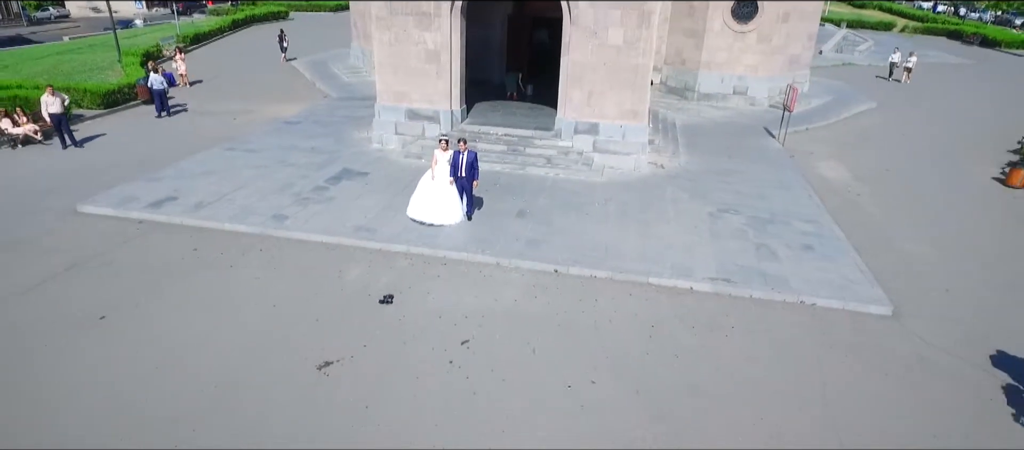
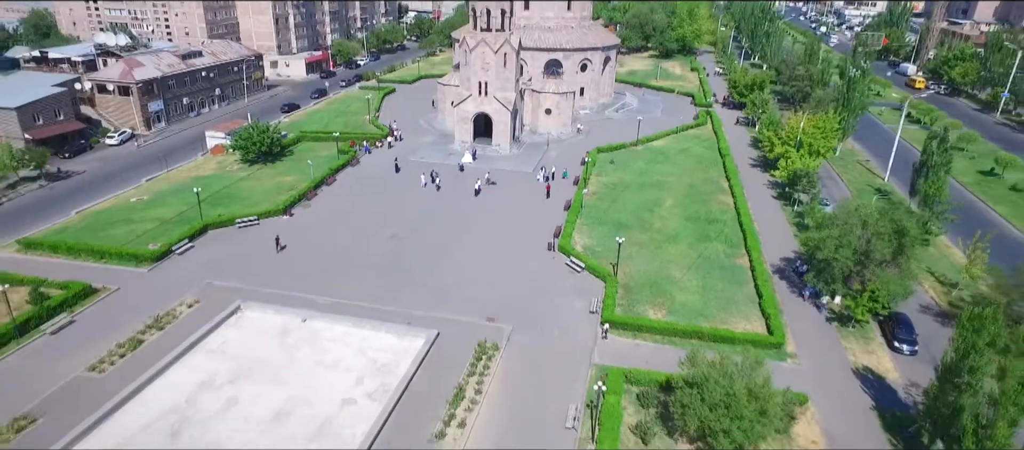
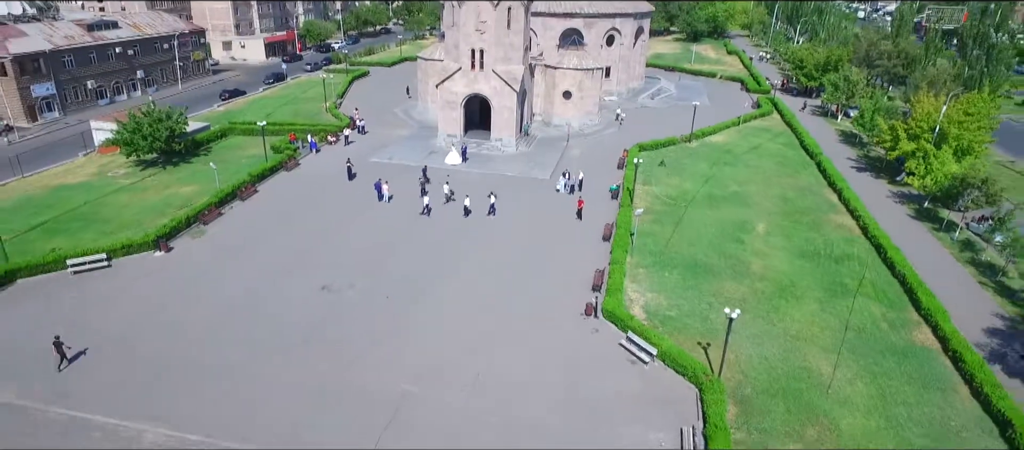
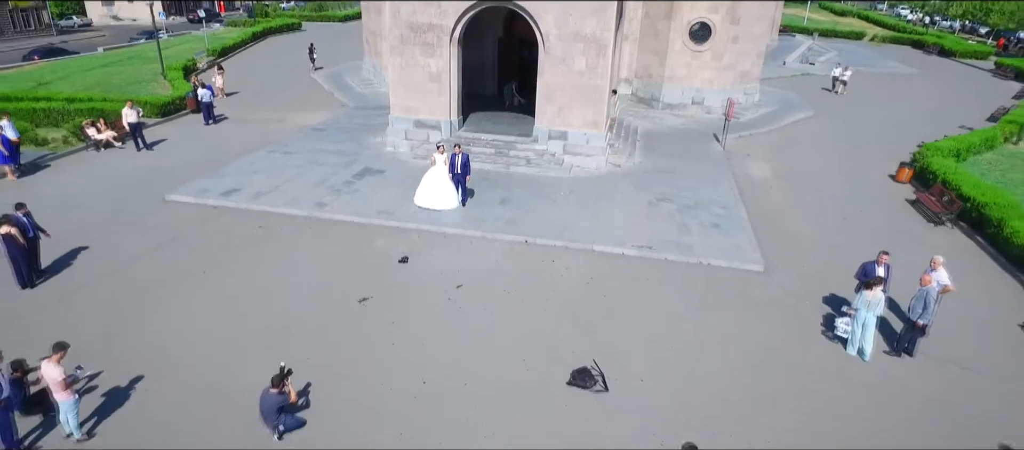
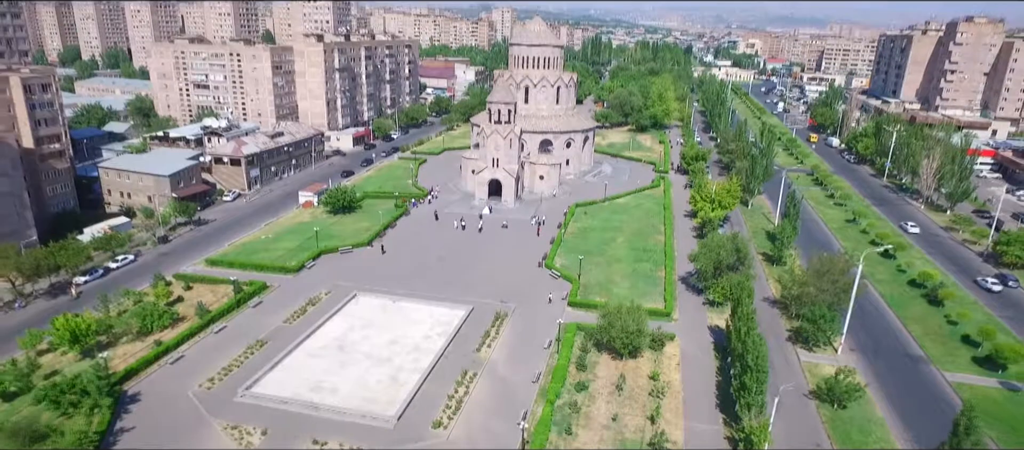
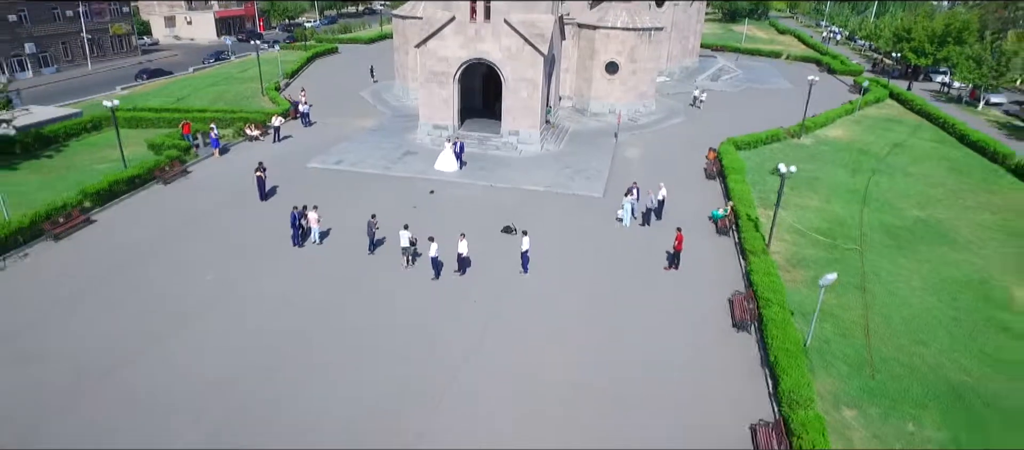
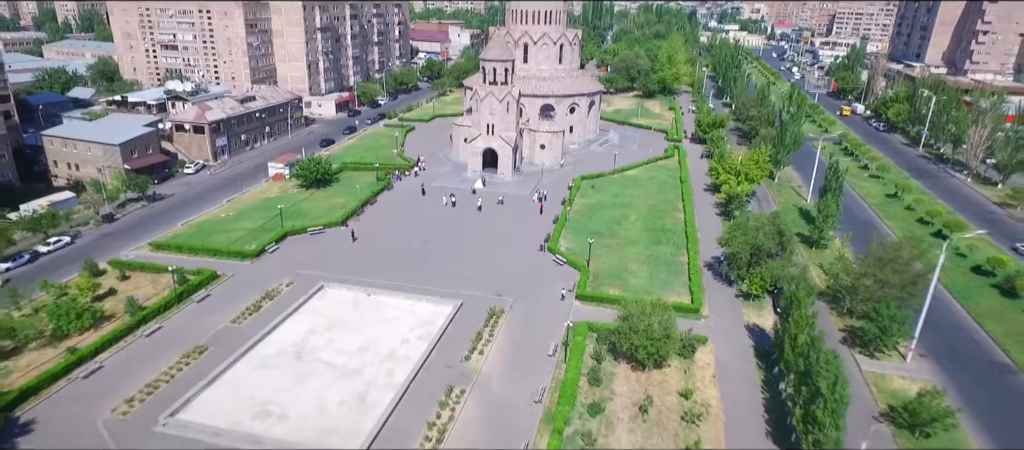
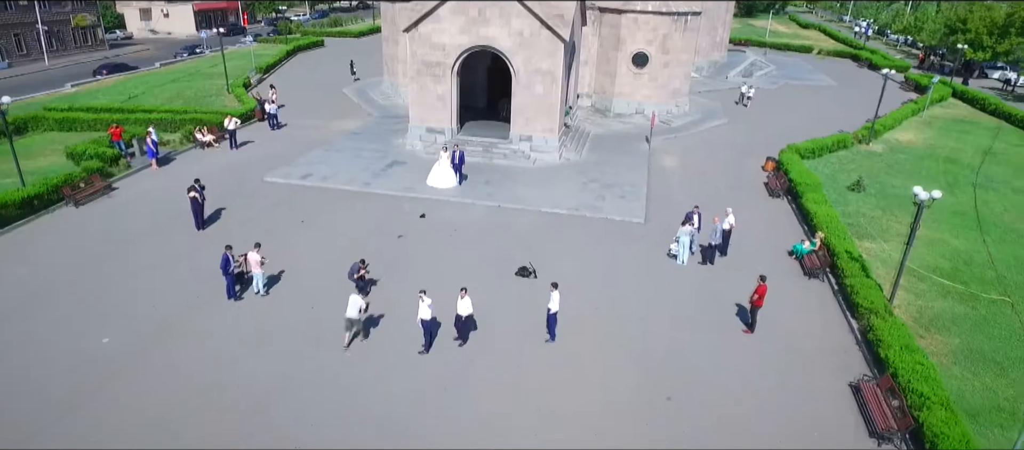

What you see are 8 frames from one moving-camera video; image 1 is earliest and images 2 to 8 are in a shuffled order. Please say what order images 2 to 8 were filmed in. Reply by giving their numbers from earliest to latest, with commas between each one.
4, 8, 6, 3, 2, 7, 5
